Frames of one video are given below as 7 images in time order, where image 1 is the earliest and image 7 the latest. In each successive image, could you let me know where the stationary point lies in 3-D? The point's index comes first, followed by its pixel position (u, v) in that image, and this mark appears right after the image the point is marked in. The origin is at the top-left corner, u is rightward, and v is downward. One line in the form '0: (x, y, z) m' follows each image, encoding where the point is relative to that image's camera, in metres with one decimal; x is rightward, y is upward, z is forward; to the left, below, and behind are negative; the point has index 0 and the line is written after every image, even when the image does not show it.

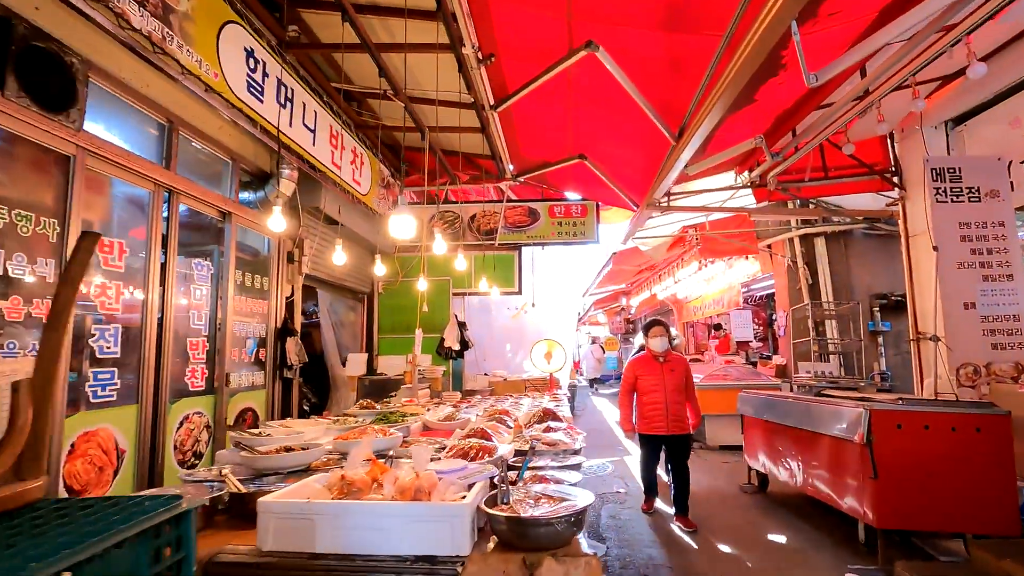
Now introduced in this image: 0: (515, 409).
0: (0.0, -1.1, +4.8) m
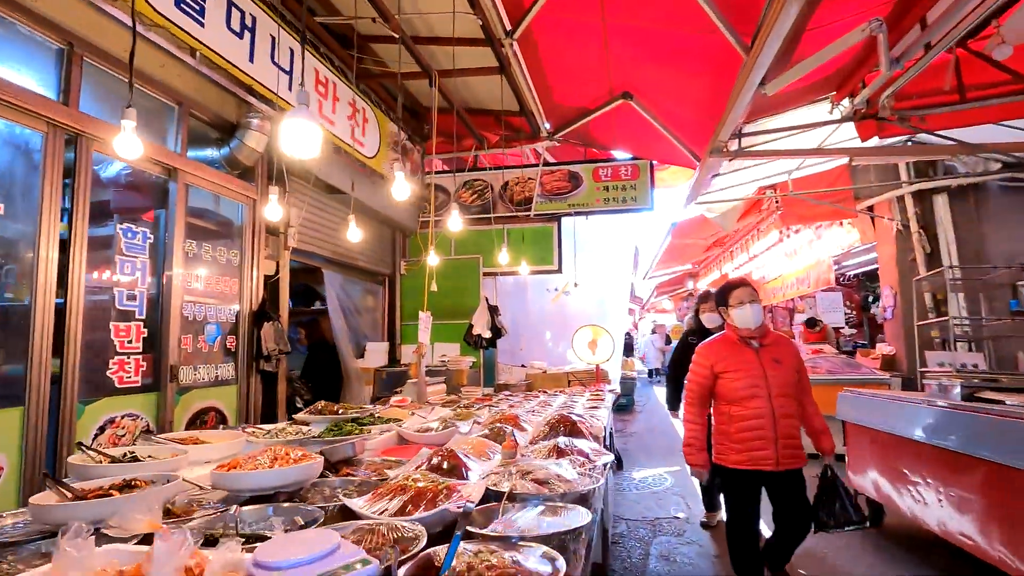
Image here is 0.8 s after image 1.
0: (+0.2, -0.9, +3.8) m
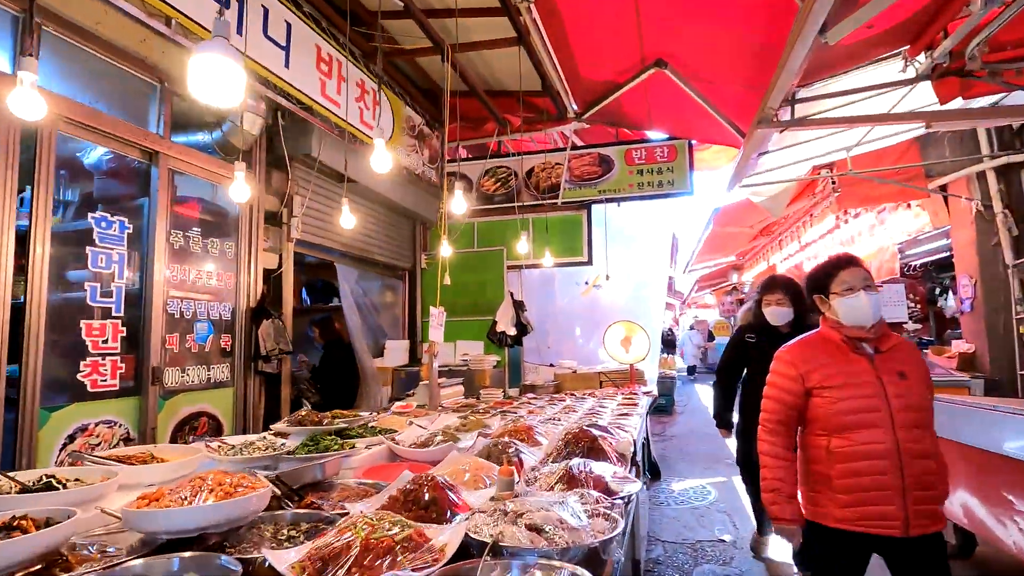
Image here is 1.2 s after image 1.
0: (+0.3, -0.8, +3.3) m
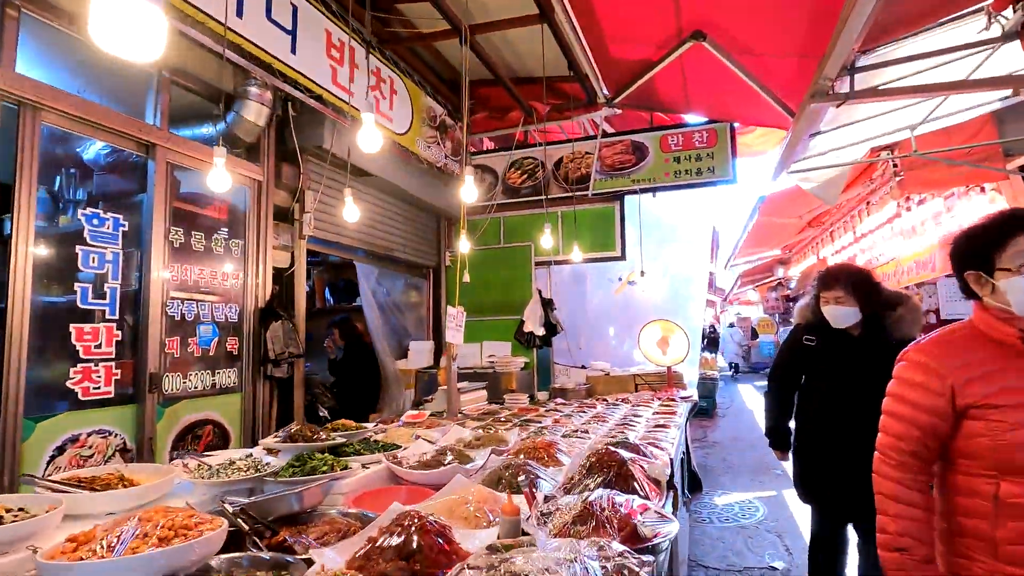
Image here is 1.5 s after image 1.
0: (+0.4, -0.8, +3.0) m
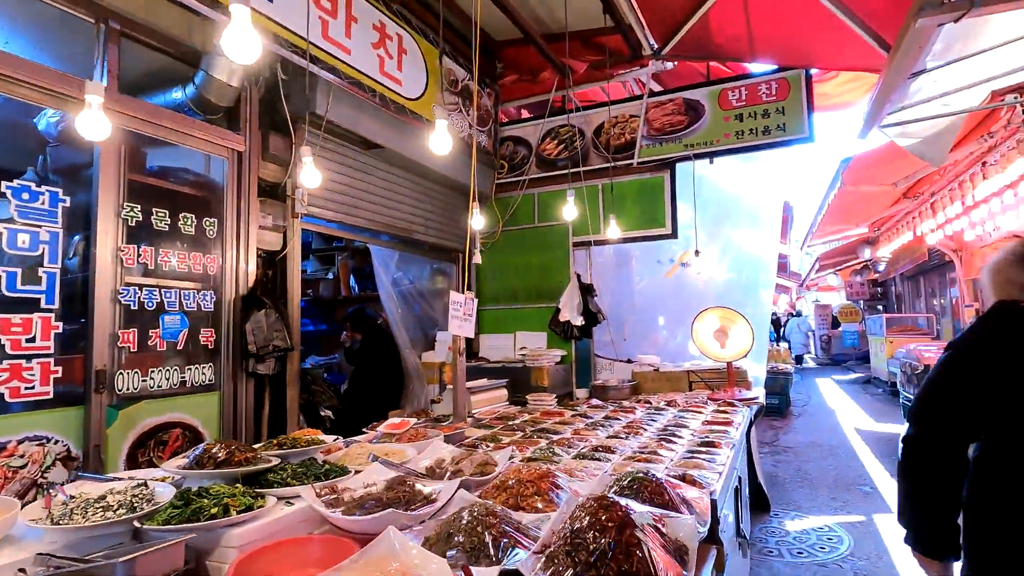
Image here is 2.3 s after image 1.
0: (+0.4, -0.7, +2.3) m
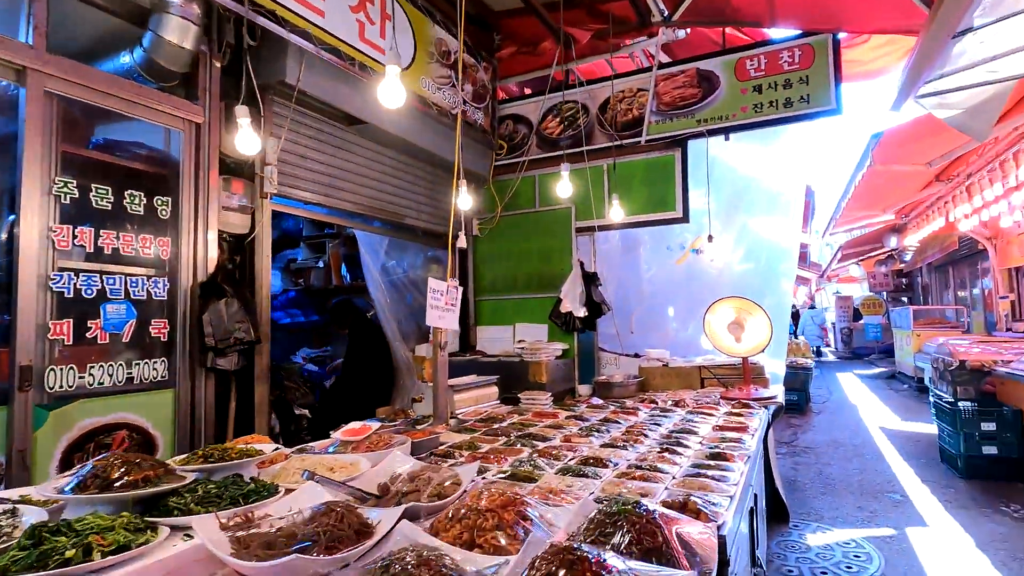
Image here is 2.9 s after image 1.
0: (+0.3, -0.6, +1.9) m
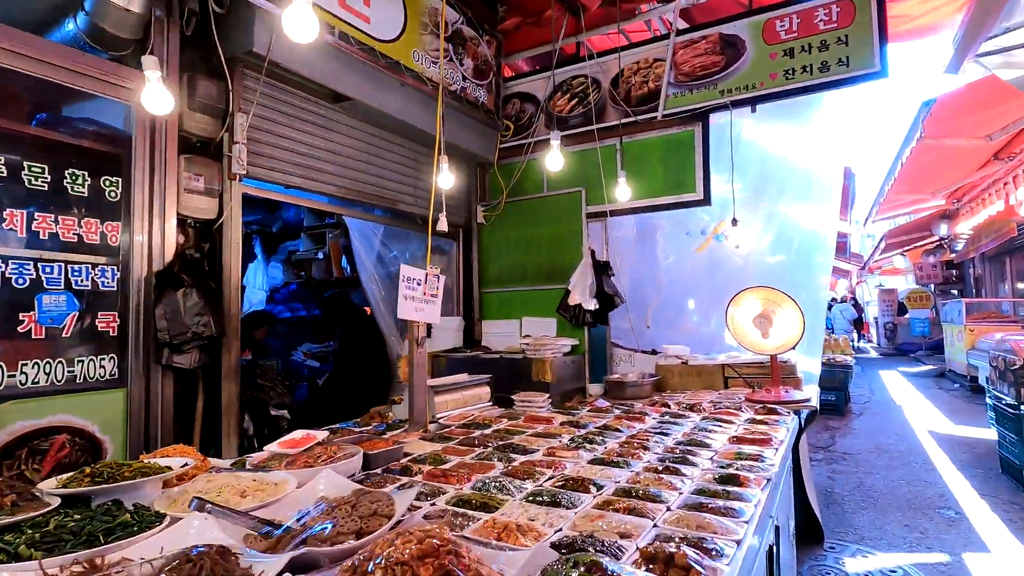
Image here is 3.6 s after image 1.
0: (+0.2, -0.6, +1.6) m
